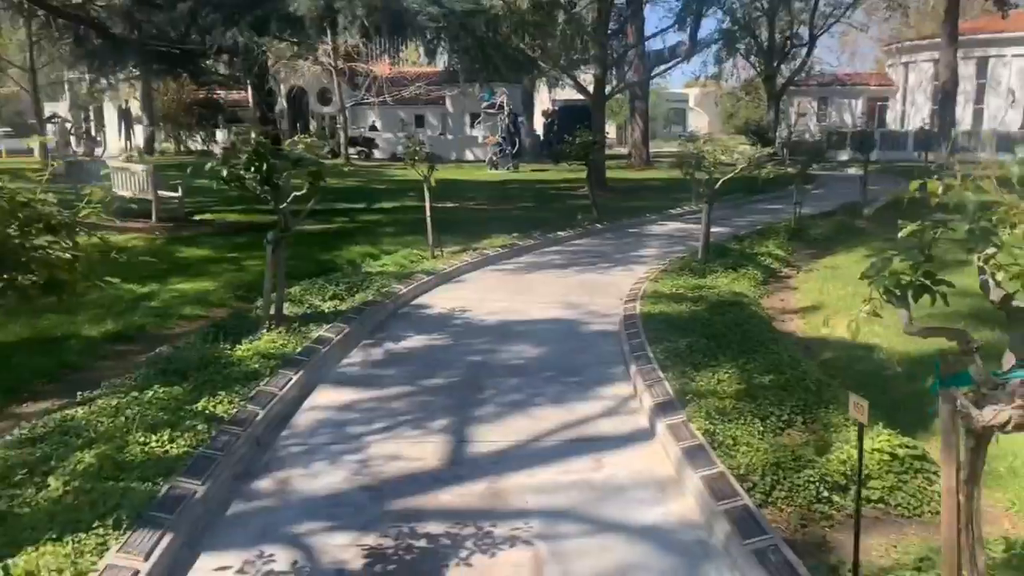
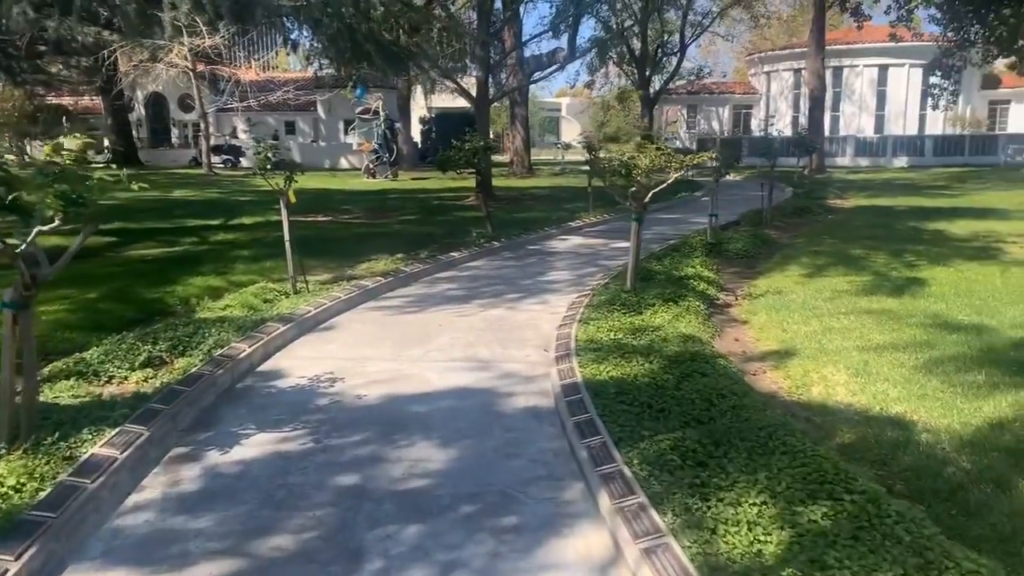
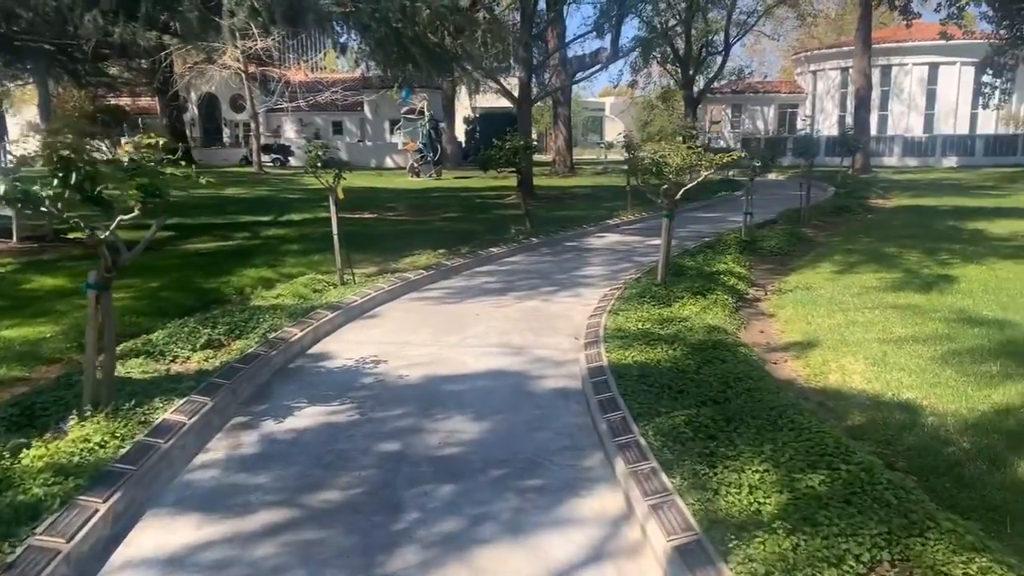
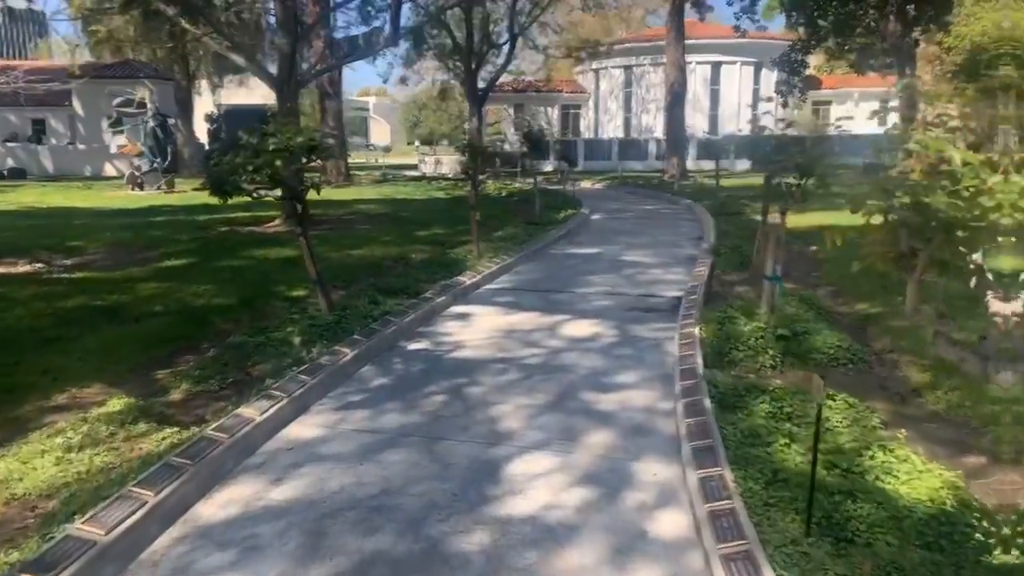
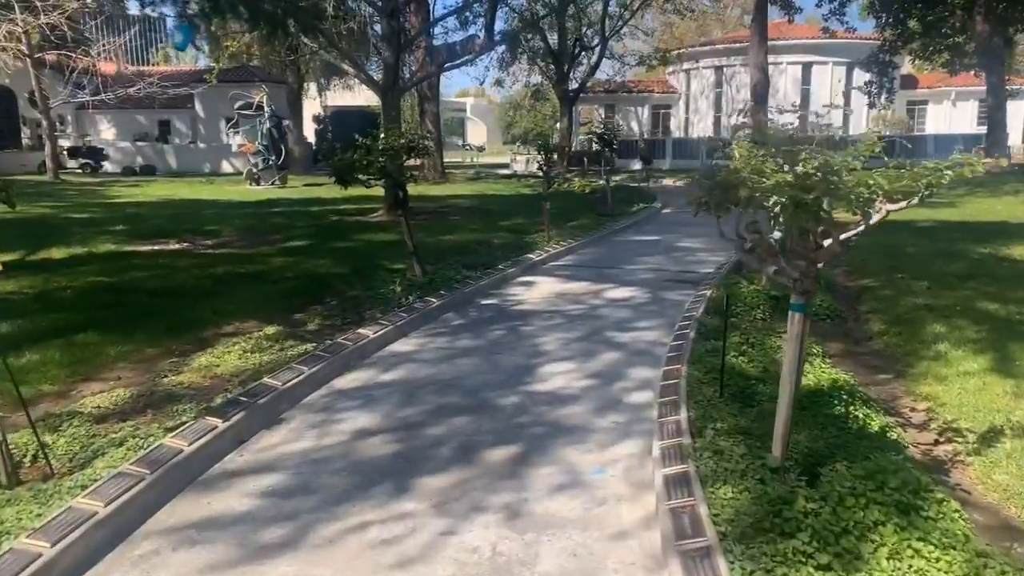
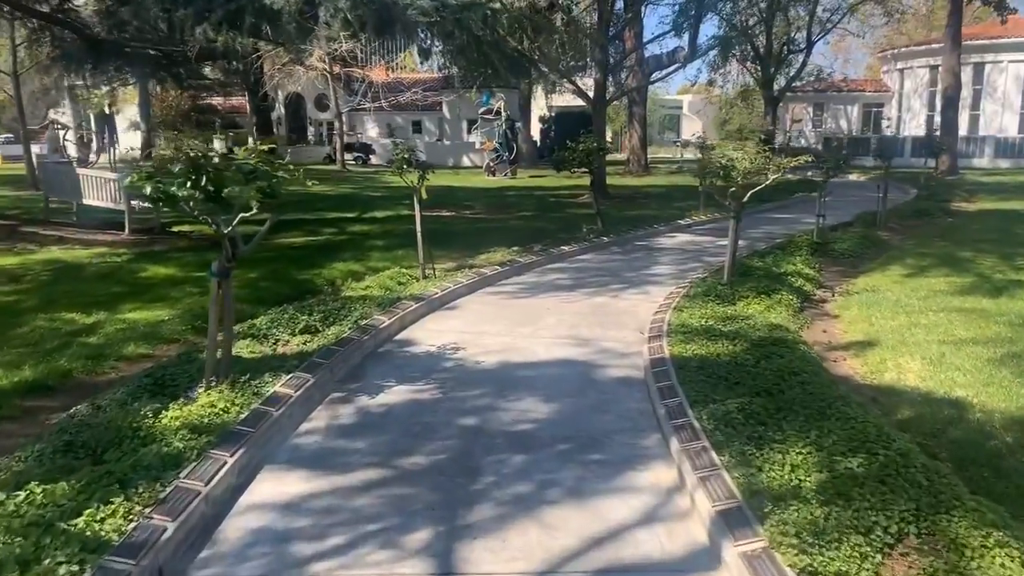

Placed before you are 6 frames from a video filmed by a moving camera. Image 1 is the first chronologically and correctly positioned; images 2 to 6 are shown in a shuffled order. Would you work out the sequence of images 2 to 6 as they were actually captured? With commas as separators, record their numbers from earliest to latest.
6, 3, 2, 5, 4
